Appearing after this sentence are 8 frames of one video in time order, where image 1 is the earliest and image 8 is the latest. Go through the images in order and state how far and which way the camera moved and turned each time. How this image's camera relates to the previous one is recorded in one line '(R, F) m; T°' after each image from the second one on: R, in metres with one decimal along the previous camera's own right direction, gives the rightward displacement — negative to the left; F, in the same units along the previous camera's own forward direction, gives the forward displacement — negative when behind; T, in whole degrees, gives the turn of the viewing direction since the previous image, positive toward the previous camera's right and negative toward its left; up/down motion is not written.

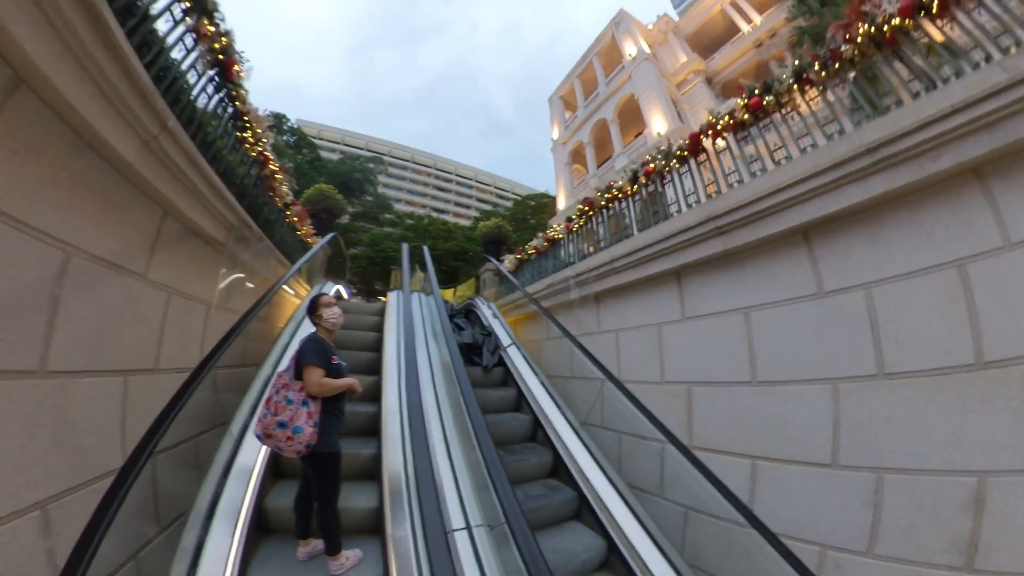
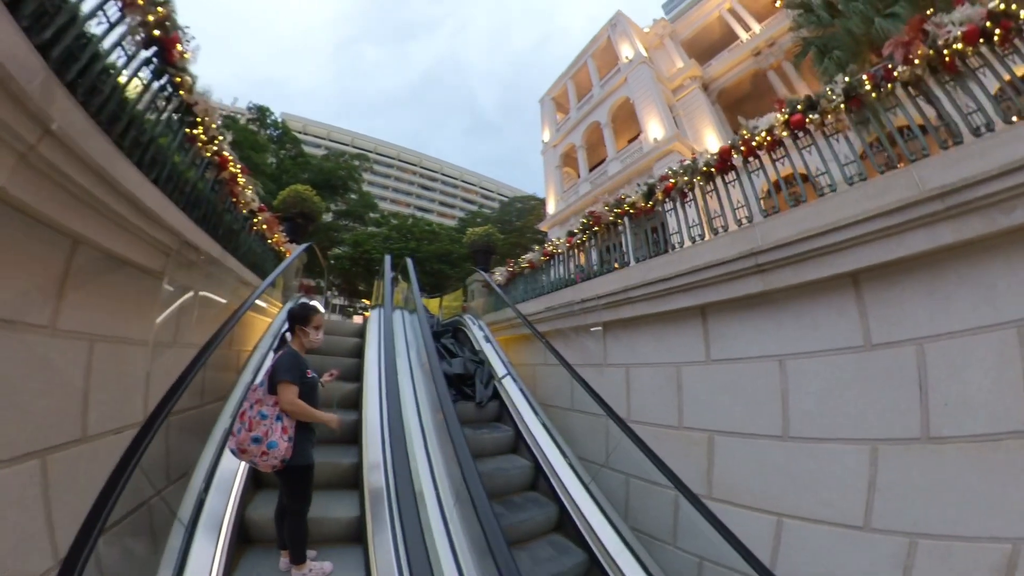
(-0.1, +0.5) m; +2°
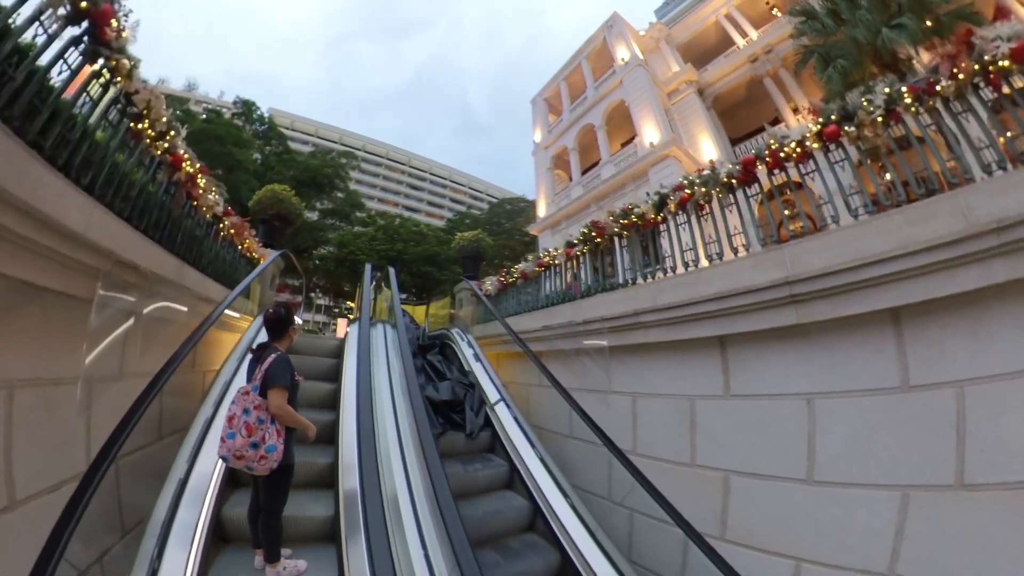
(-0.1, +0.3) m; +2°
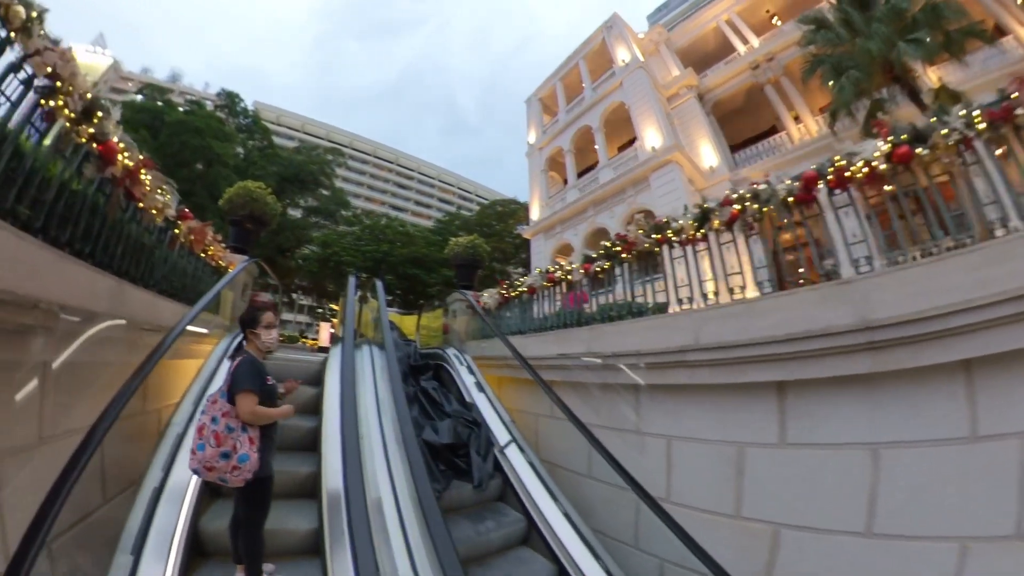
(-0.2, +0.5) m; +2°
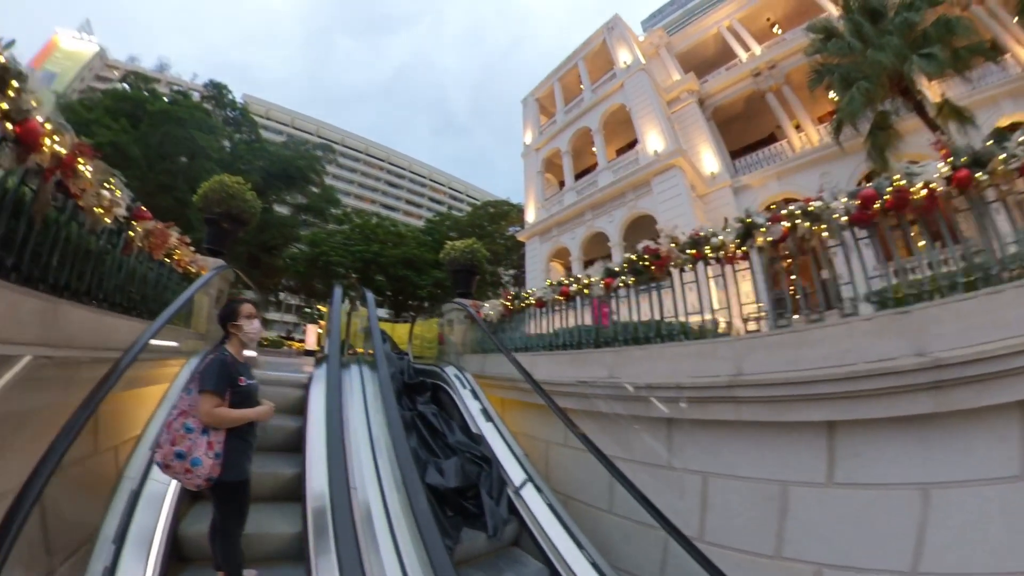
(-0.2, +0.4) m; +1°
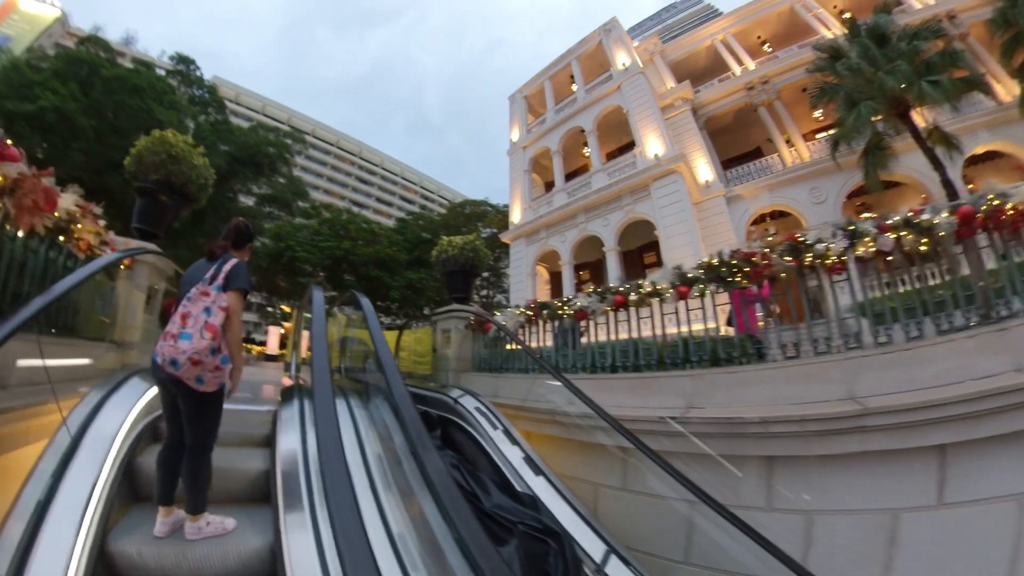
(-0.5, +0.7) m; +4°
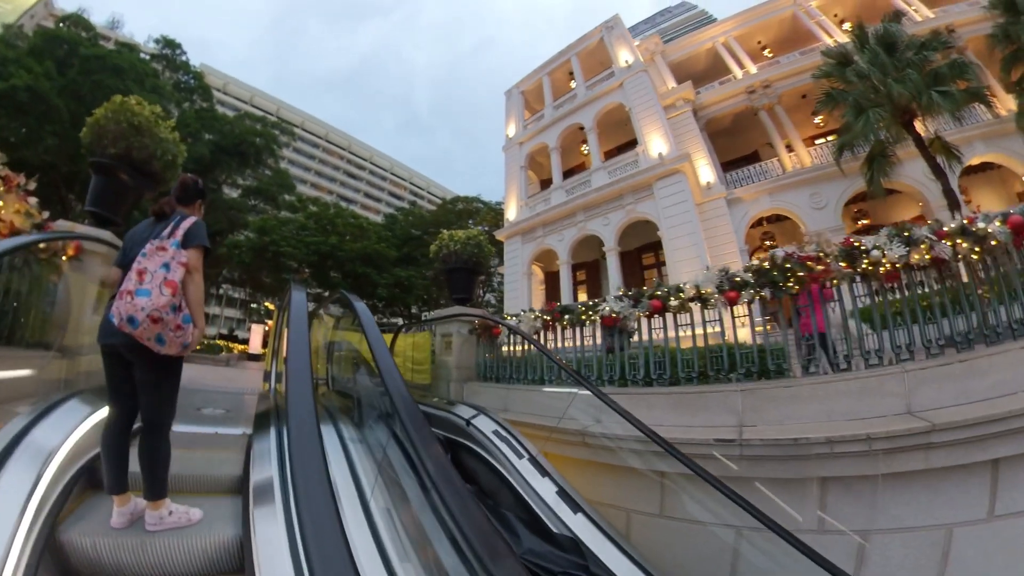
(-0.2, +0.3) m; +2°
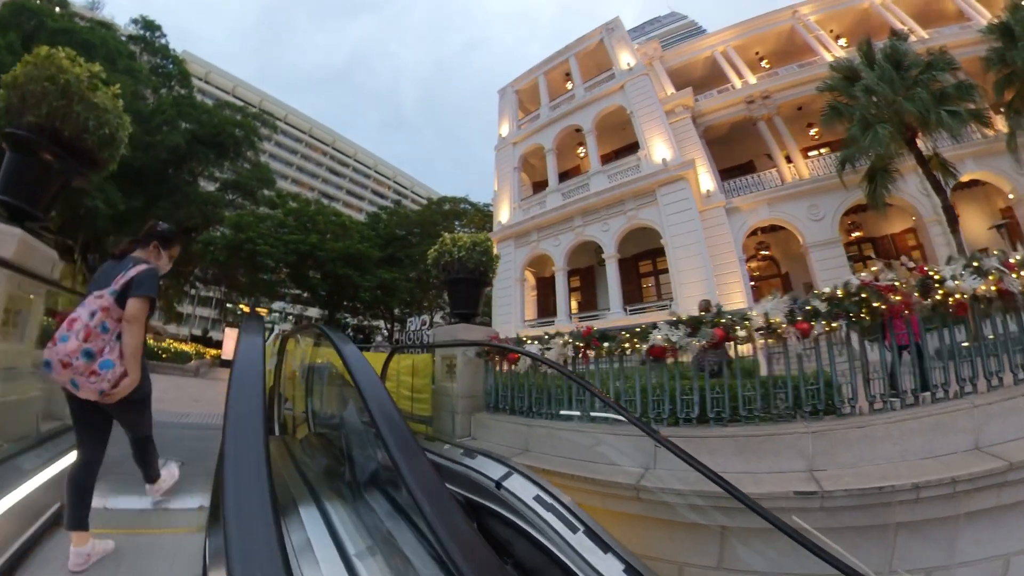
(-0.3, +0.5) m; +2°
